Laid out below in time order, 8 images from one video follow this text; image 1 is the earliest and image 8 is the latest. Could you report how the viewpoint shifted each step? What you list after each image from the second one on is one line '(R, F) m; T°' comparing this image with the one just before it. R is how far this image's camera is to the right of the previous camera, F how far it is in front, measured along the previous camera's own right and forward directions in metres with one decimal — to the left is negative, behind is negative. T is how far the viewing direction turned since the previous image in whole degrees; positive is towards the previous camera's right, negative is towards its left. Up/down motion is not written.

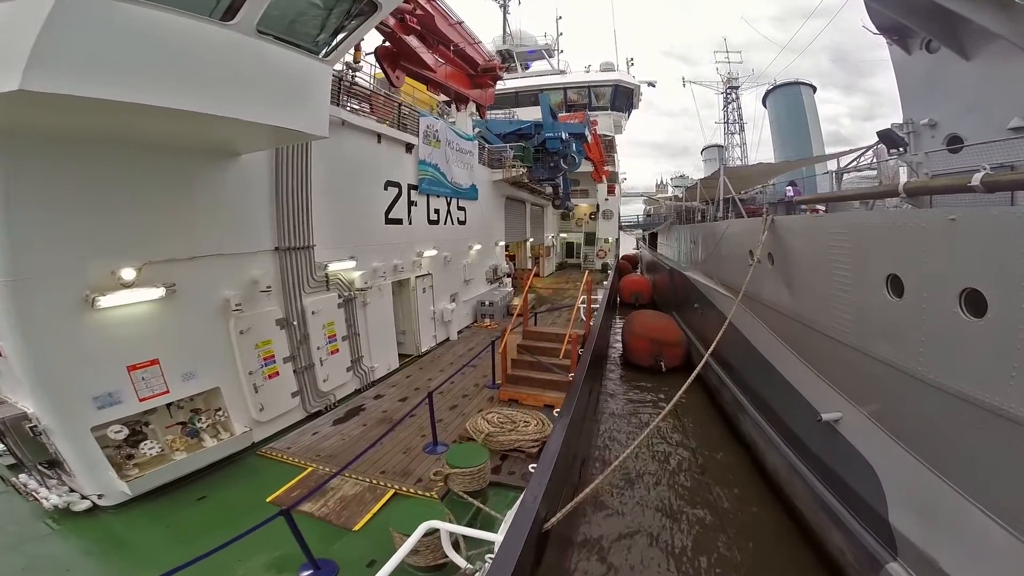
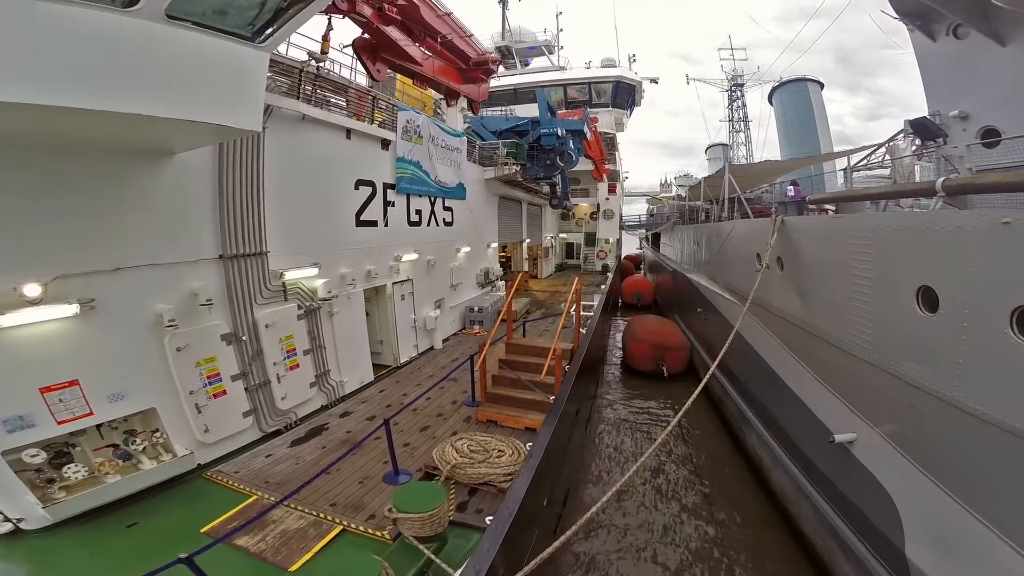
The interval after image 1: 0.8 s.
(+0.2, +0.5) m; 0°
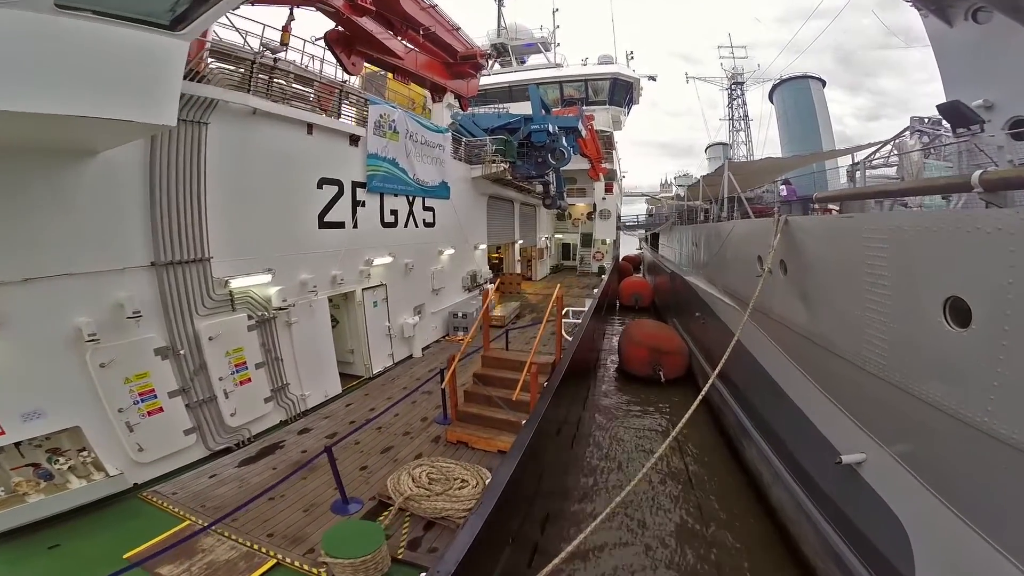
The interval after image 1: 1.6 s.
(+0.2, +0.4) m; 0°
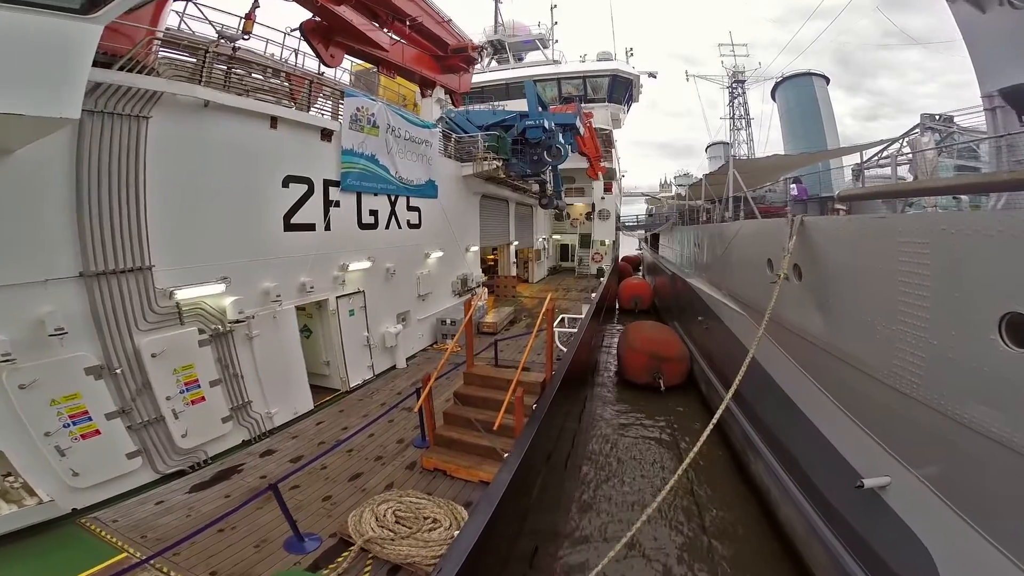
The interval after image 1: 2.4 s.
(+0.1, +0.5) m; 0°
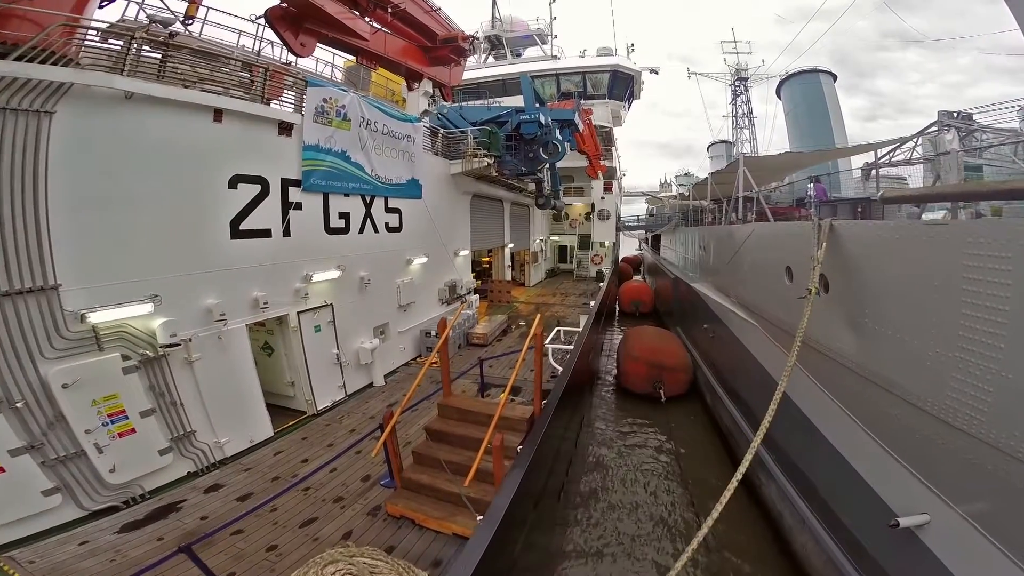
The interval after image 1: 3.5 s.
(+0.1, +0.6) m; 0°
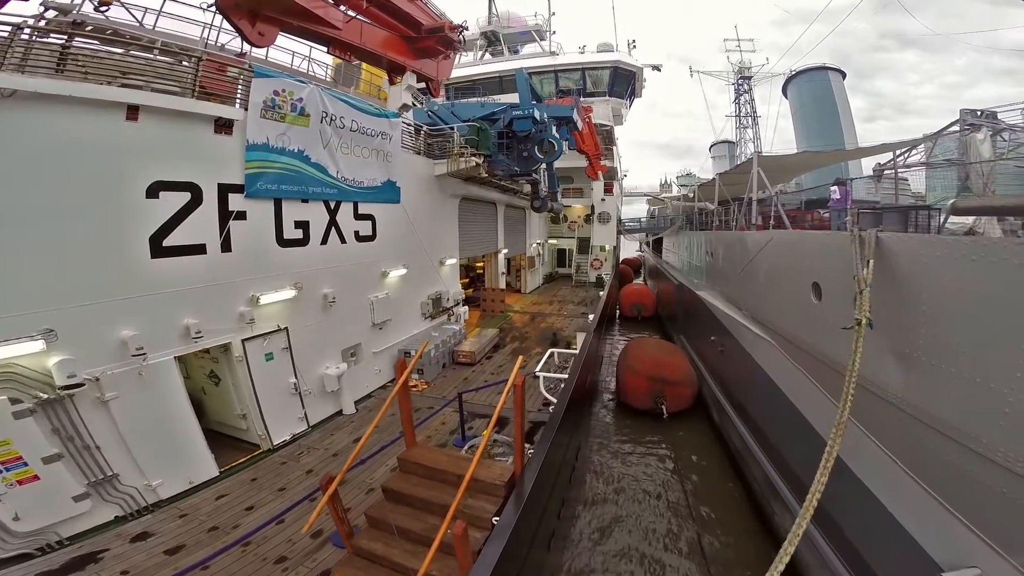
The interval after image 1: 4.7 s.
(+0.2, +0.7) m; 0°
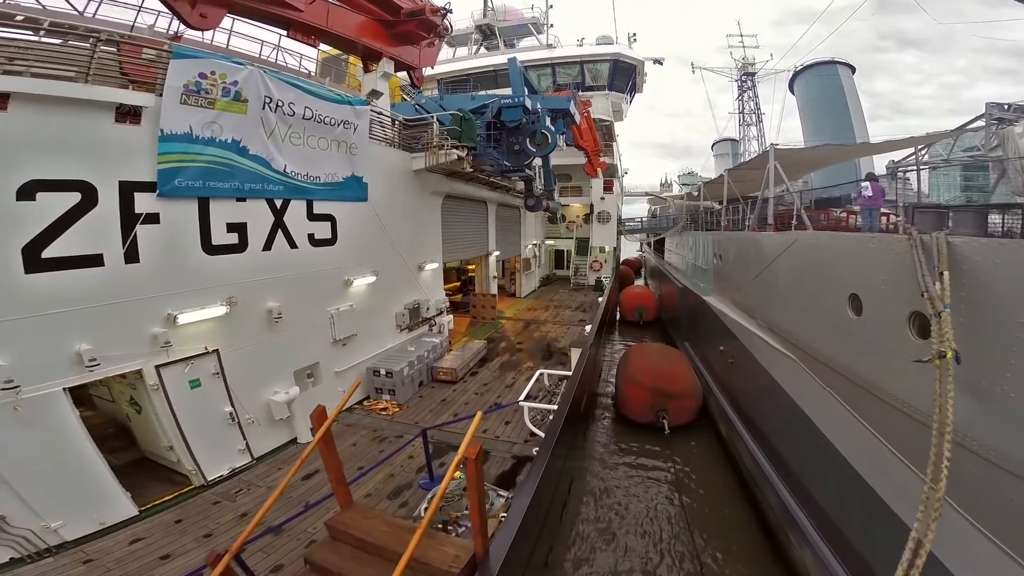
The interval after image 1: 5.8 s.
(+0.2, +0.7) m; 0°
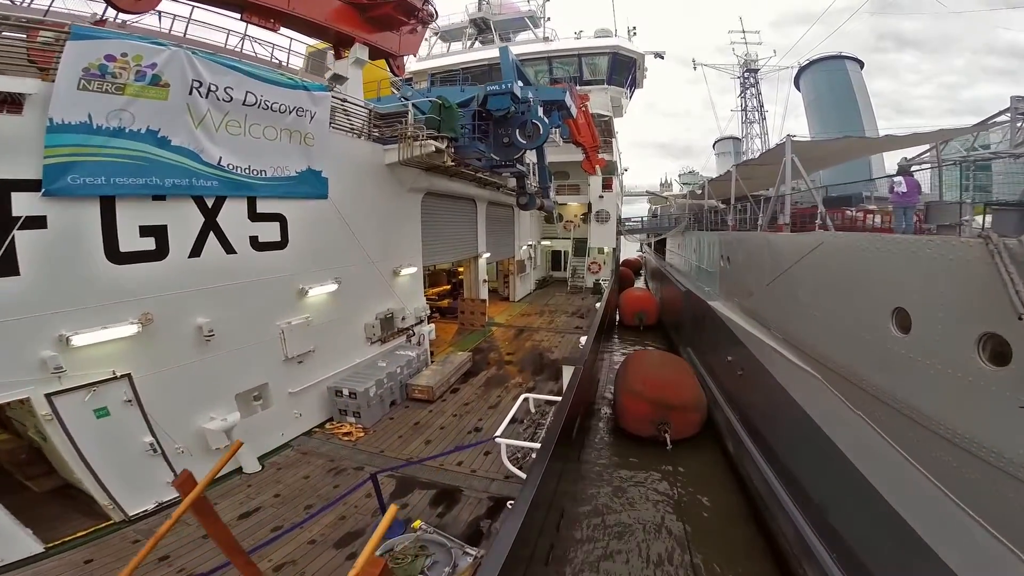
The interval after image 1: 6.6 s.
(+0.2, +0.6) m; 0°
